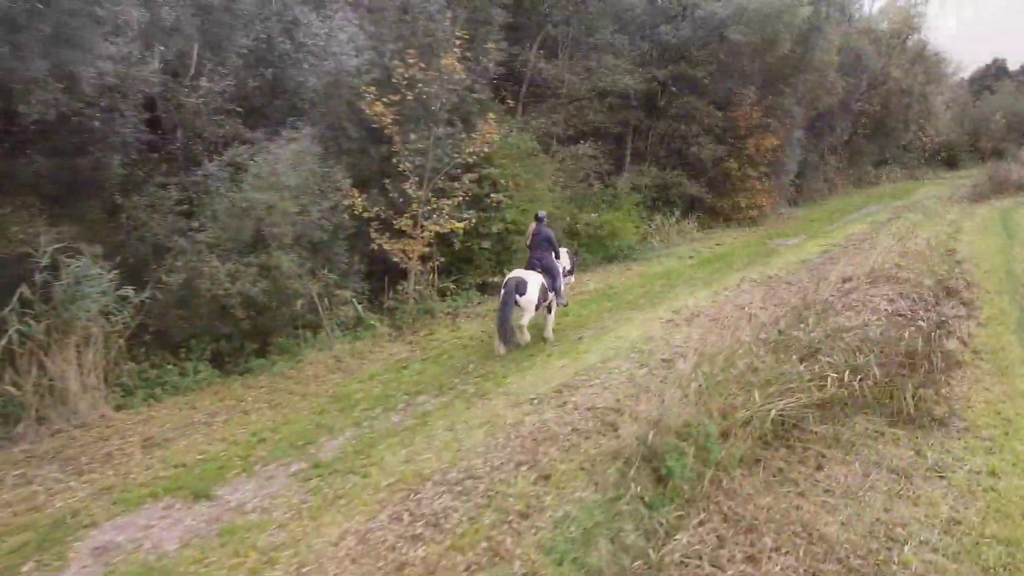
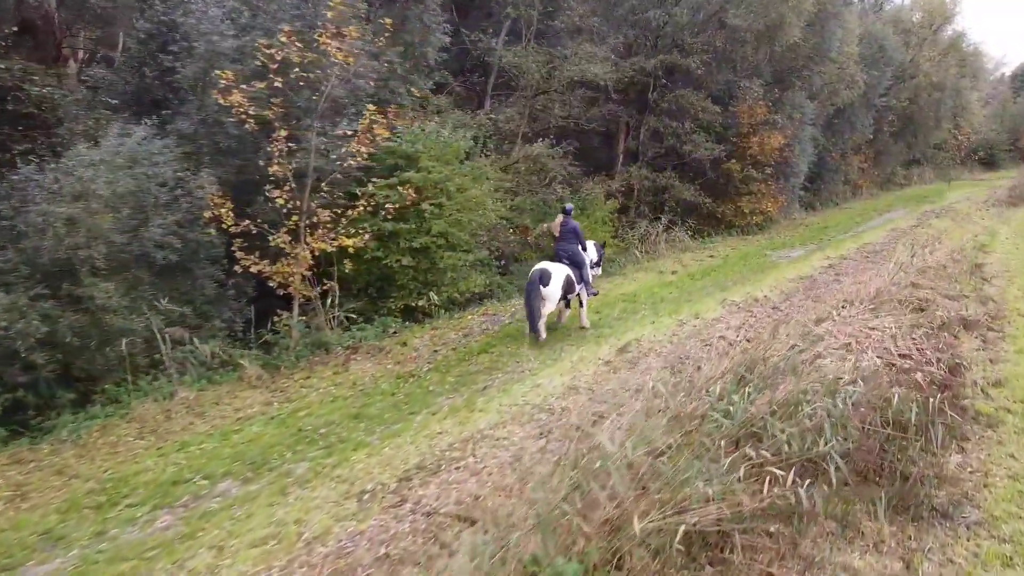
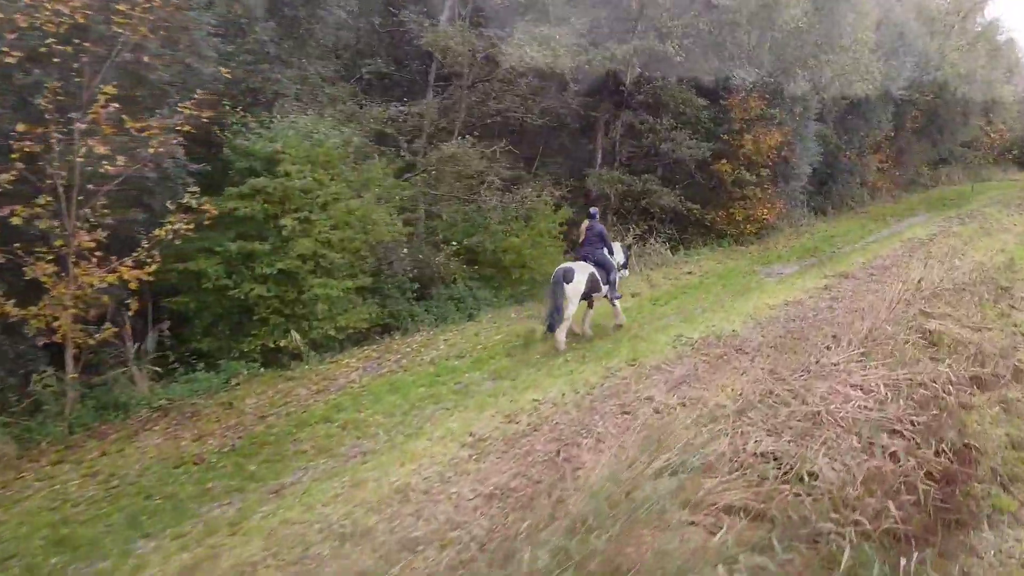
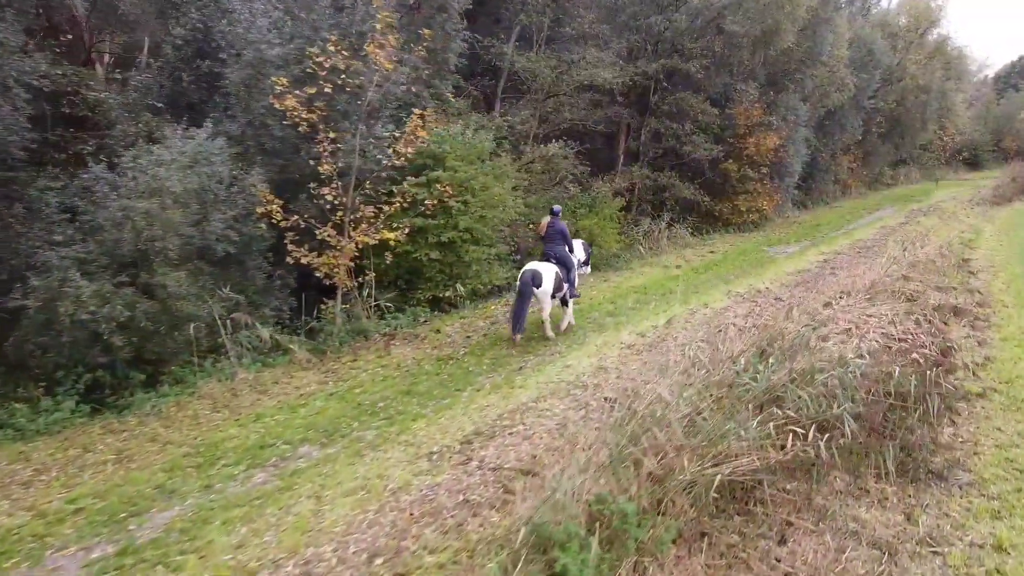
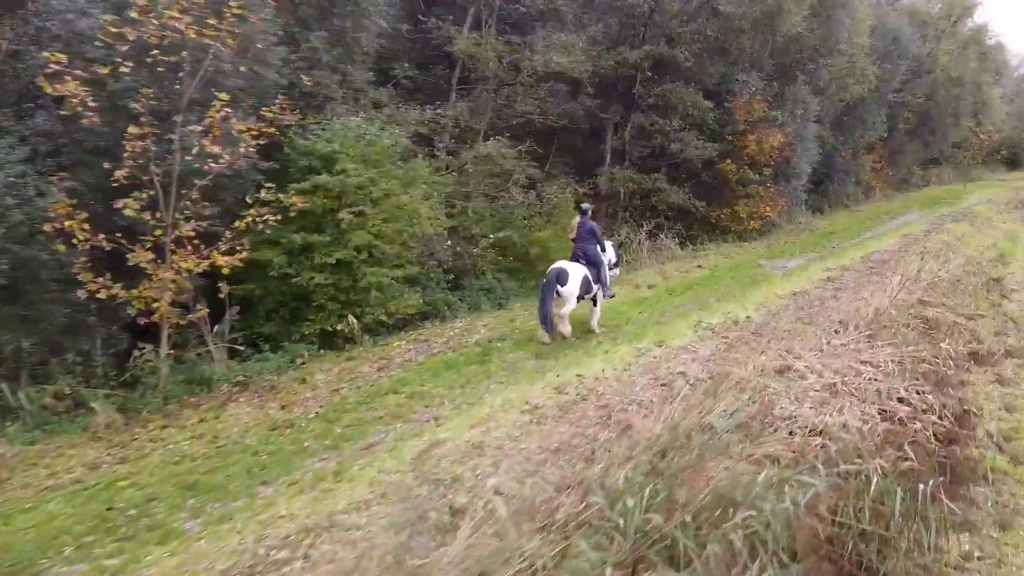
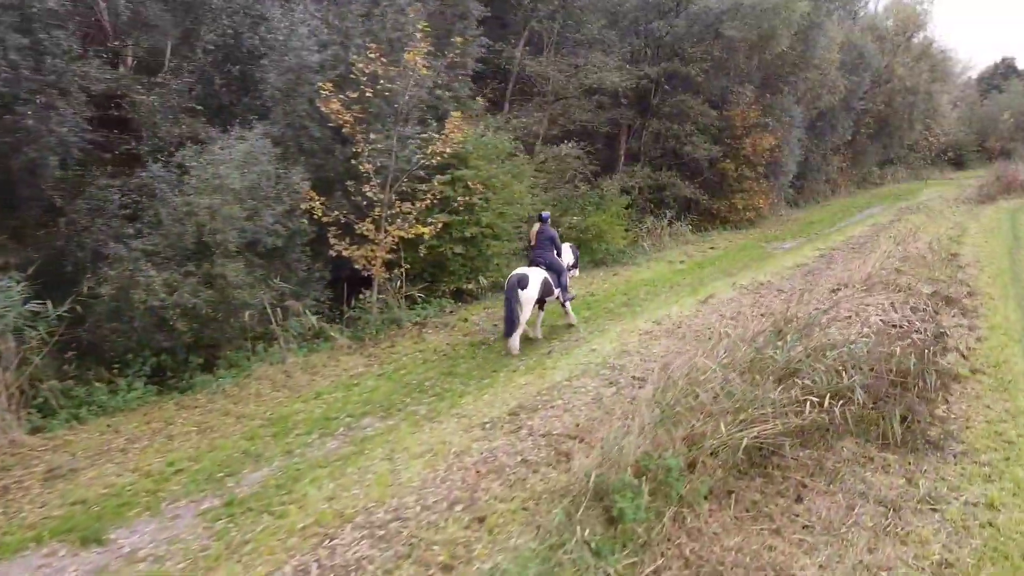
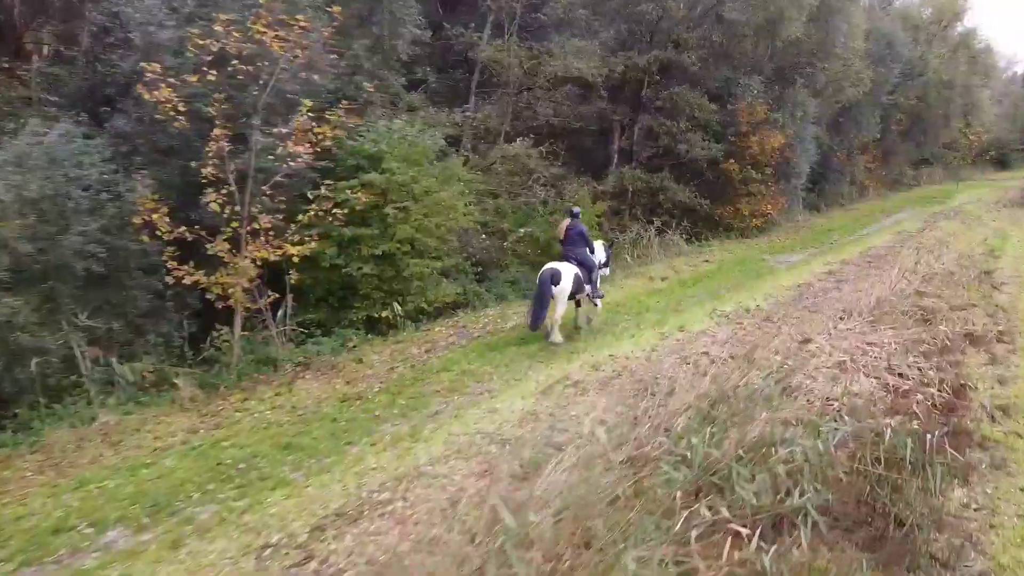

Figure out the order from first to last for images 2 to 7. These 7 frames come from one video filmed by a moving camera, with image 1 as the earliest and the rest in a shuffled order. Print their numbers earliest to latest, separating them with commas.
6, 4, 2, 7, 5, 3
